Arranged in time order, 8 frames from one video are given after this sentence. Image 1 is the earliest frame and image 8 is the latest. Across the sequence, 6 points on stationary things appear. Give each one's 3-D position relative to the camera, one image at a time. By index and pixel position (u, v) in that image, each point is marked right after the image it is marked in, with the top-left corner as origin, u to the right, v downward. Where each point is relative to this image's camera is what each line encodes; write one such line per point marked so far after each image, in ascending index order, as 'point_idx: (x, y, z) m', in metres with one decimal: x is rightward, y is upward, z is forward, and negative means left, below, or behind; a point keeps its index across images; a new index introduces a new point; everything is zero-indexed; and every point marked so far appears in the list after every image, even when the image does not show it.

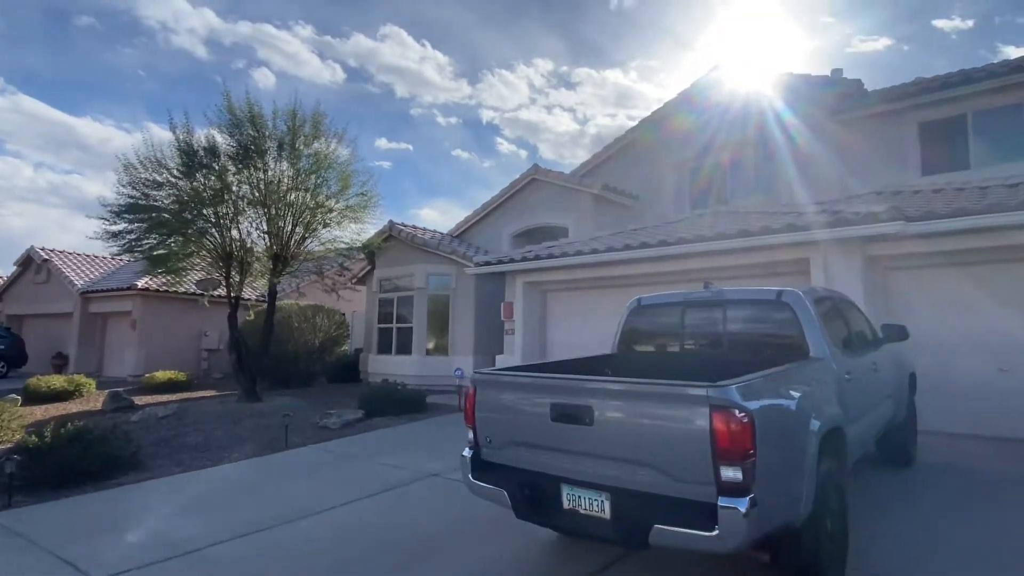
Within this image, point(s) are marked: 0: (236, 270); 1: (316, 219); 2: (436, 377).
0: (-7.3, +0.5, +16.0) m
1: (-5.2, +1.9, +16.1) m
2: (-2.3, -2.7, +18.0) m
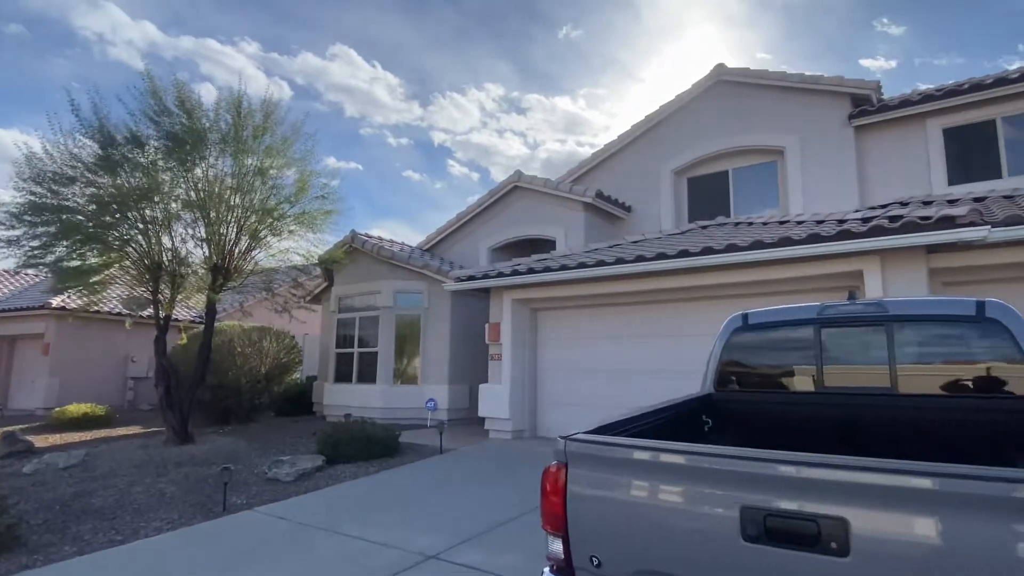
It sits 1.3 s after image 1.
0: (-7.7, +0.1, +13.4) m
1: (-5.6, +1.5, +13.7) m
2: (-2.8, -3.2, +15.7) m
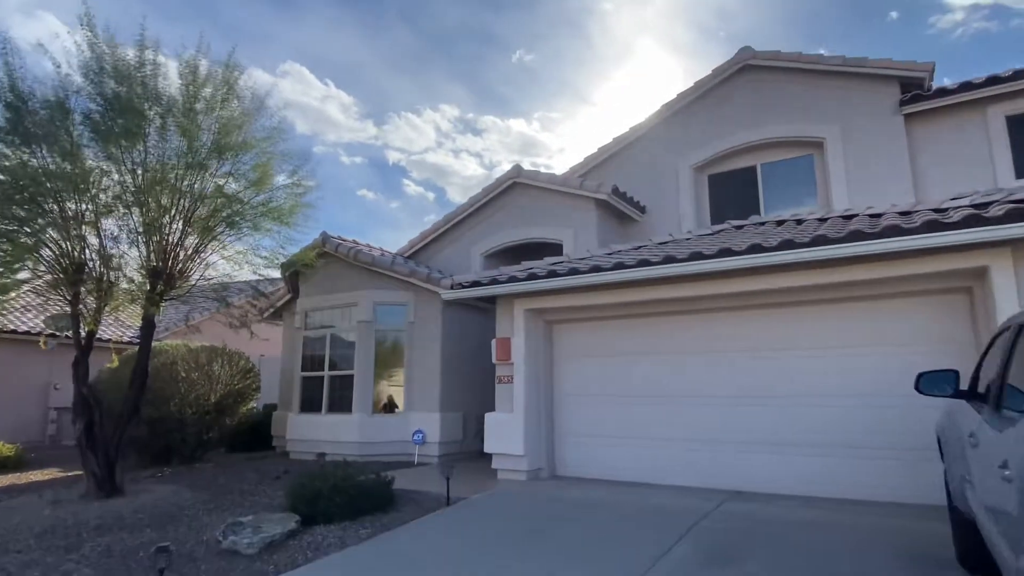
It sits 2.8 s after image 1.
0: (-7.5, -0.1, +10.6) m
1: (-5.4, +1.3, +11.2) m
2: (-2.8, -3.5, +13.2) m
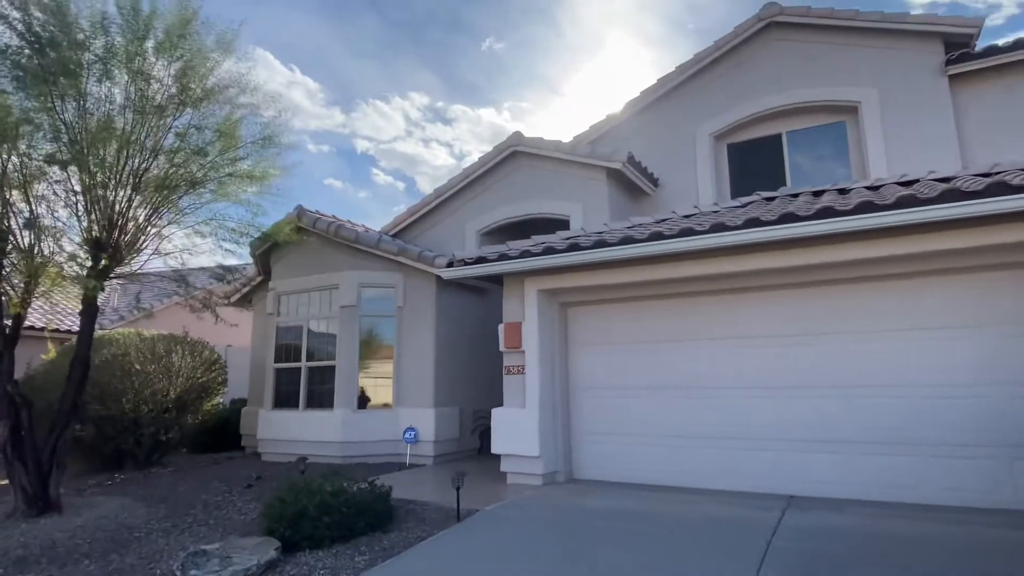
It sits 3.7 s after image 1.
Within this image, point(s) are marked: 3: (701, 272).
0: (-7.3, +0.2, +8.9) m
1: (-5.2, +1.7, +9.5) m
2: (-2.7, -3.1, +11.7) m
3: (+2.6, +0.2, +8.4) m
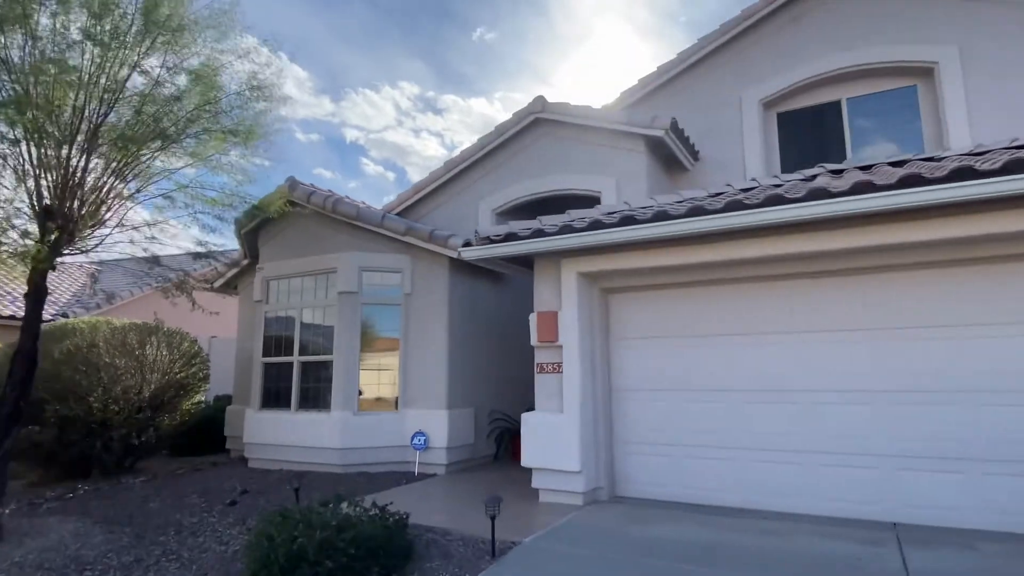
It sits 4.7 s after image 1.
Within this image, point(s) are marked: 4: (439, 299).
0: (-6.8, +0.5, +7.3) m
1: (-4.8, +1.9, +7.9) m
2: (-2.3, -2.8, +10.3) m
3: (+3.1, +0.4, +6.9) m
4: (-1.3, -0.2, +10.6) m
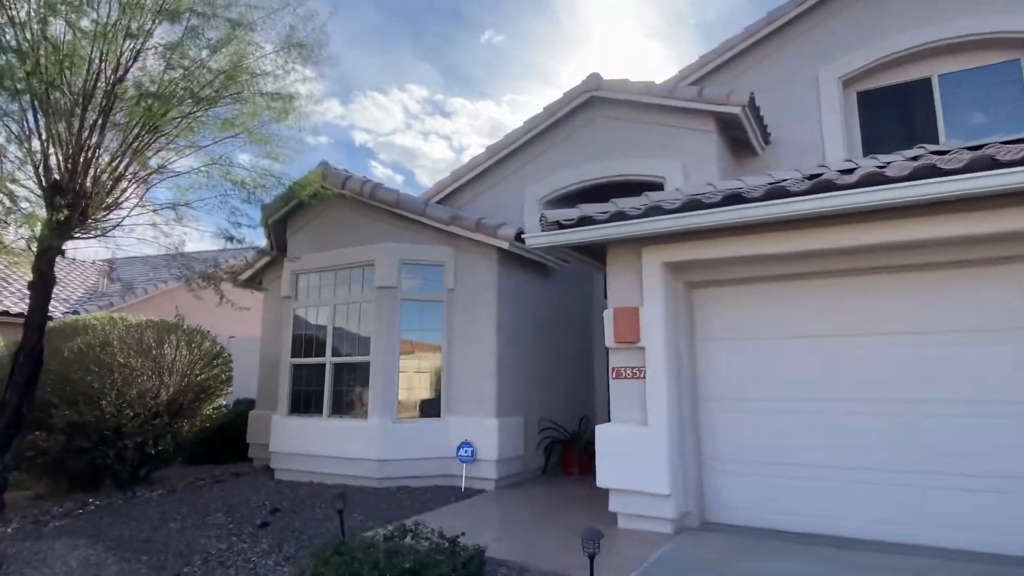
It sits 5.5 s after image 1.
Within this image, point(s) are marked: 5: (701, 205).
0: (-6.0, +0.6, +6.3) m
1: (-3.9, +2.0, +6.9) m
2: (-1.5, -2.7, +9.2) m
3: (+4.0, +0.5, +5.9) m
4: (-0.4, -0.1, +9.5) m
5: (+2.0, +0.9, +6.3) m
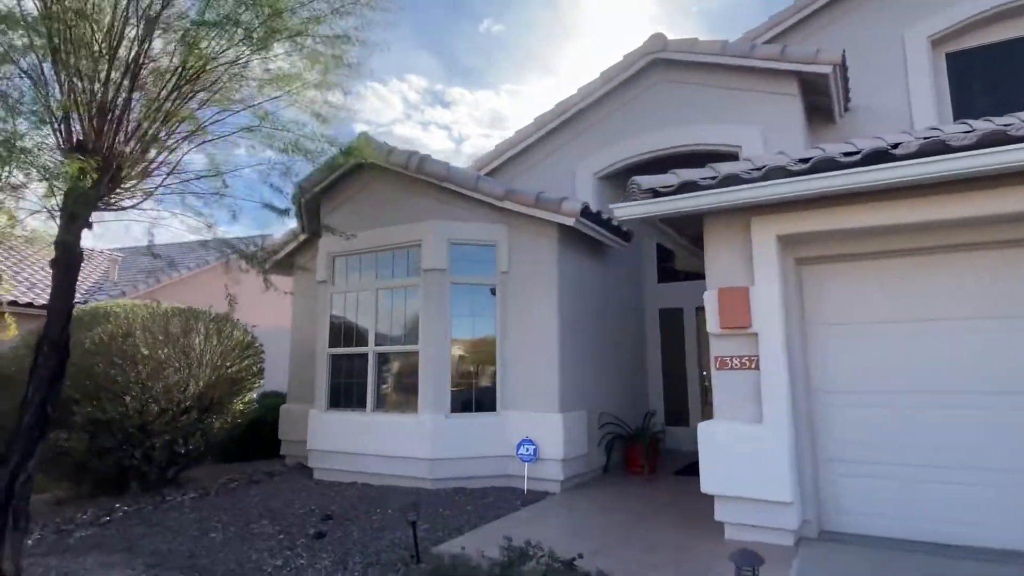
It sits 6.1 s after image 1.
0: (-5.1, +0.8, +5.4) m
1: (-3.0, +2.2, +6.0) m
2: (-0.5, -2.4, +8.4) m
3: (+4.8, +0.8, +5.0) m
4: (+0.5, +0.2, +8.7) m
5: (+2.9, +1.1, +5.4) m
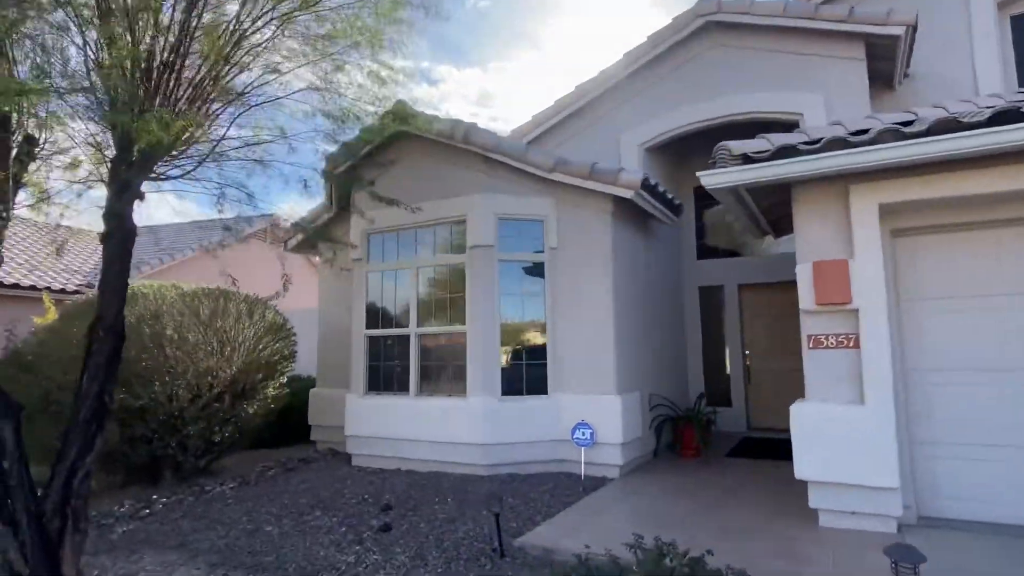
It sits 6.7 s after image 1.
0: (-4.3, +1.0, +4.9) m
1: (-2.3, +2.5, +5.5) m
2: (+0.2, -2.1, +8.1) m
3: (+5.6, +1.0, +4.6) m
4: (+1.2, +0.5, +8.2) m
5: (+3.6, +1.3, +5.0) m
